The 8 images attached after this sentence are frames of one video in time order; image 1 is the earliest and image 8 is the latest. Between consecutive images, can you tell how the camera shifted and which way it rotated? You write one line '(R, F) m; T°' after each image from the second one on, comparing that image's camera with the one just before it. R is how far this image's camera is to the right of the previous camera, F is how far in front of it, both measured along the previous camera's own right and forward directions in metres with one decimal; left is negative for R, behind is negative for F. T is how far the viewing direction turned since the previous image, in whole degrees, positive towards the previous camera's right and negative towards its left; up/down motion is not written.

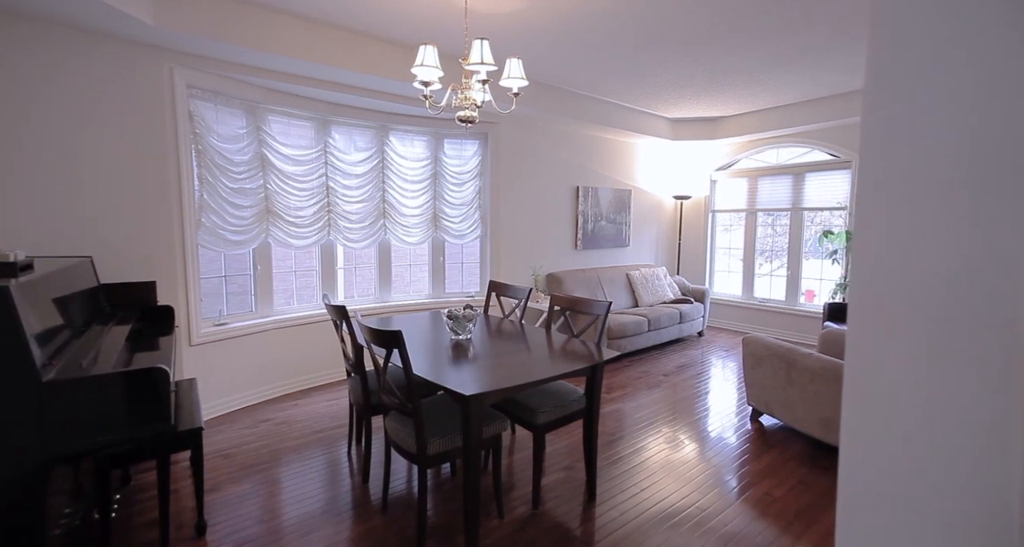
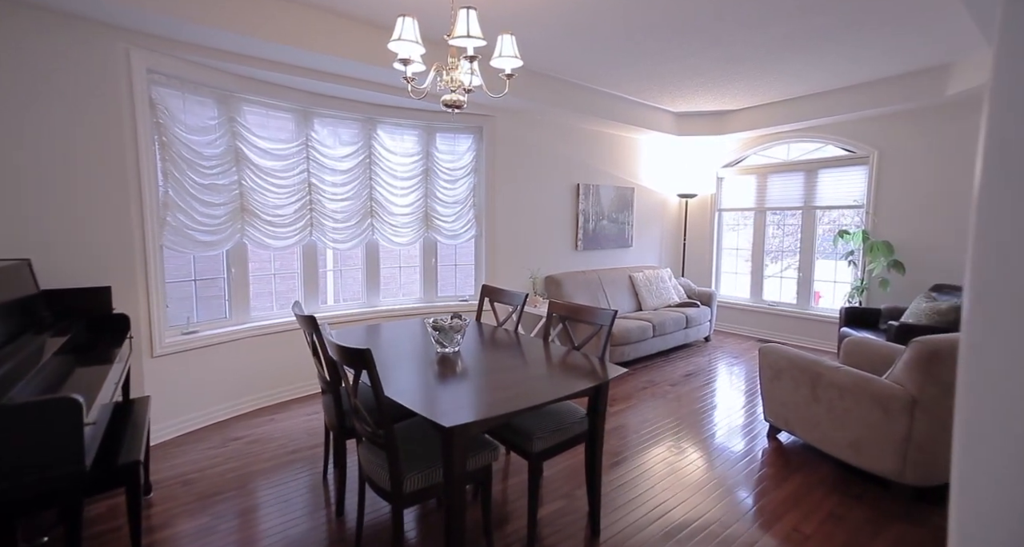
(0.0, +0.3) m; 0°
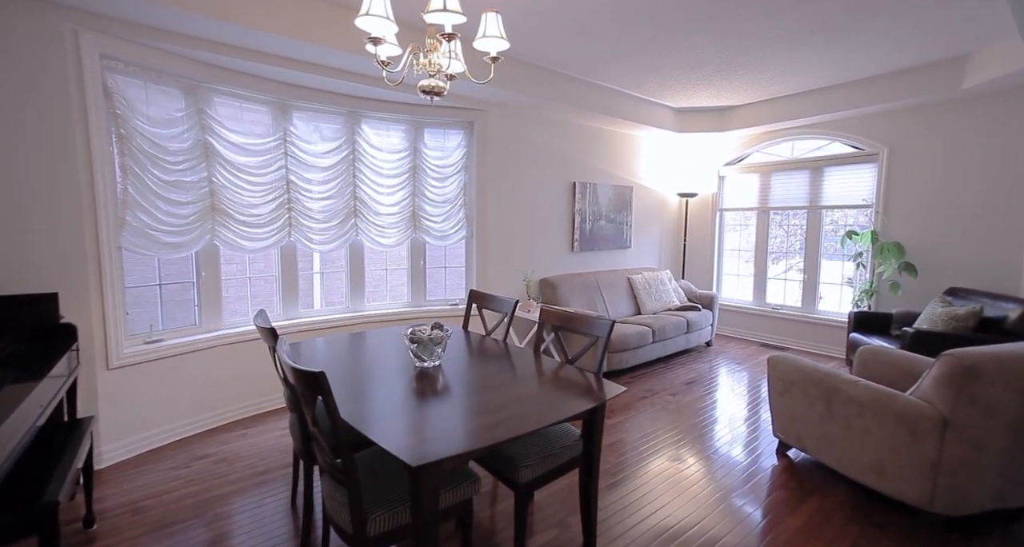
(+0.1, +0.2) m; 0°
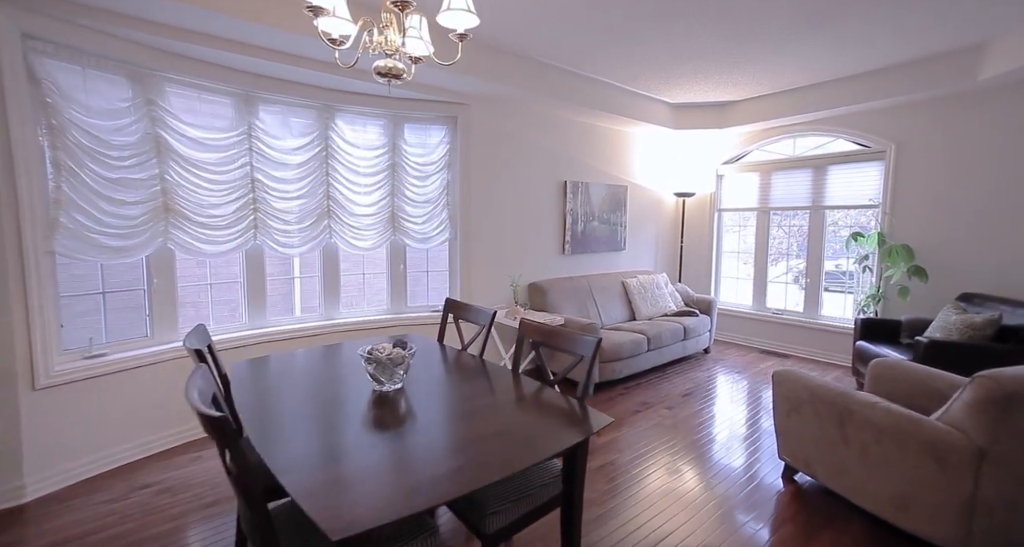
(+0.1, +0.3) m; 0°
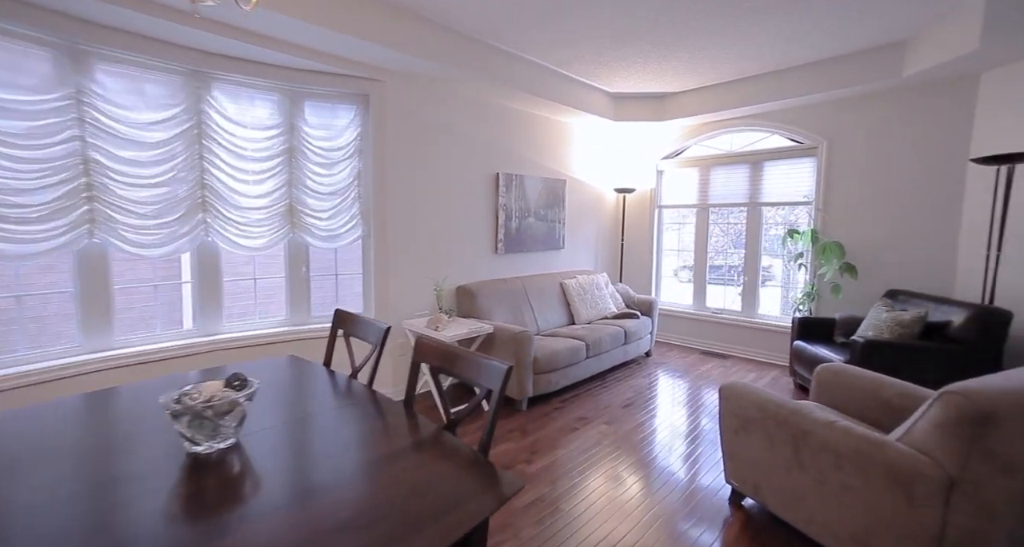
(+0.2, +0.4) m; +7°
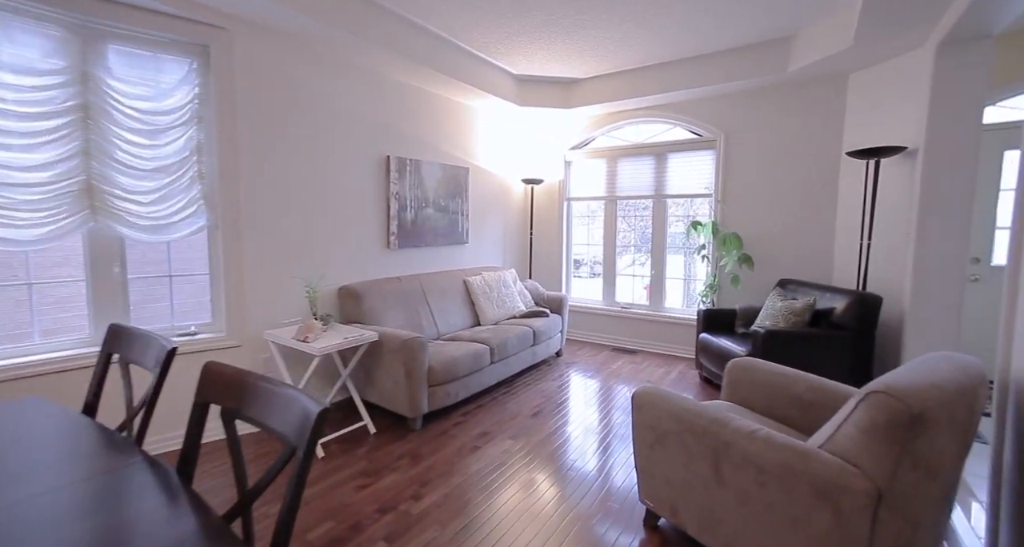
(+0.2, +0.4) m; +10°
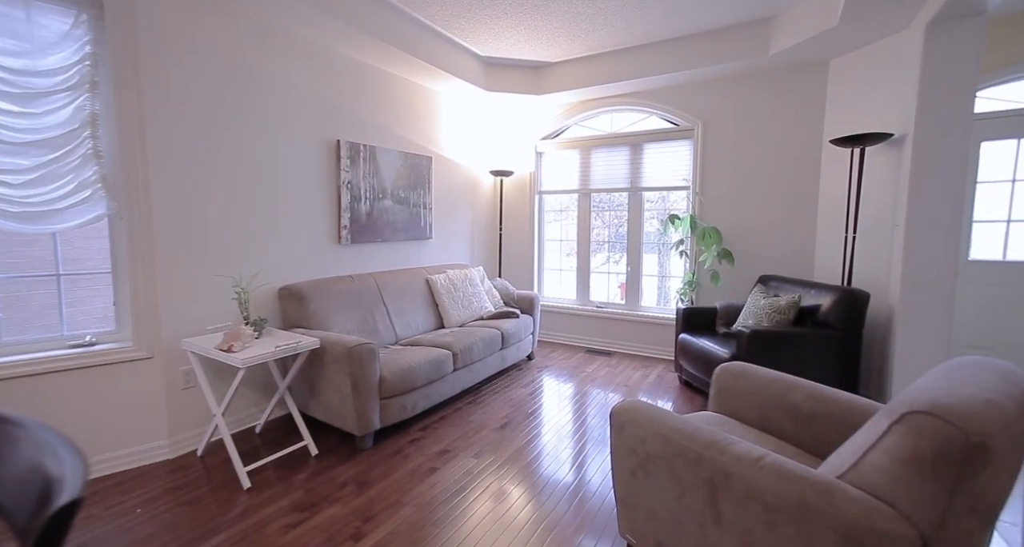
(+0.1, +0.3) m; +3°
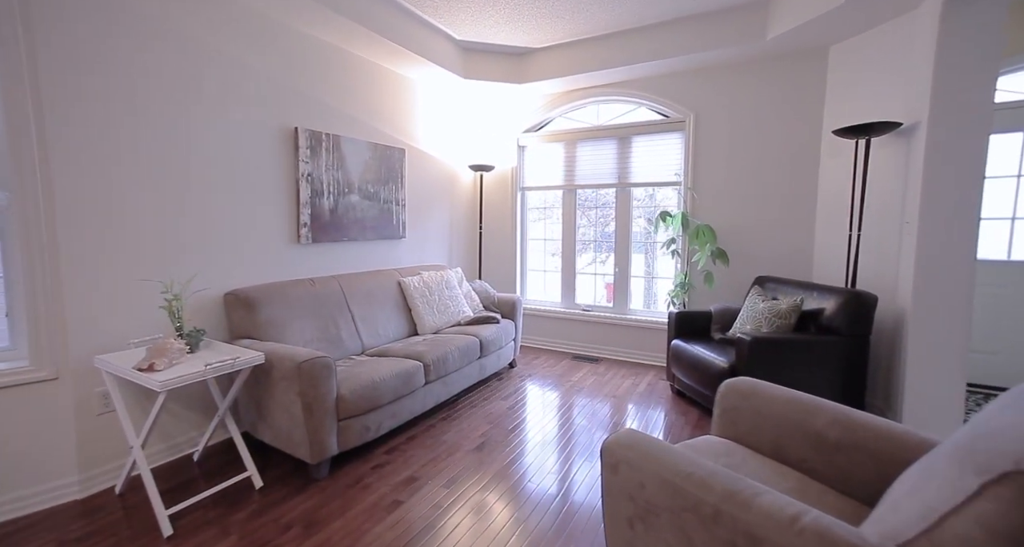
(0.0, +0.3) m; +2°
